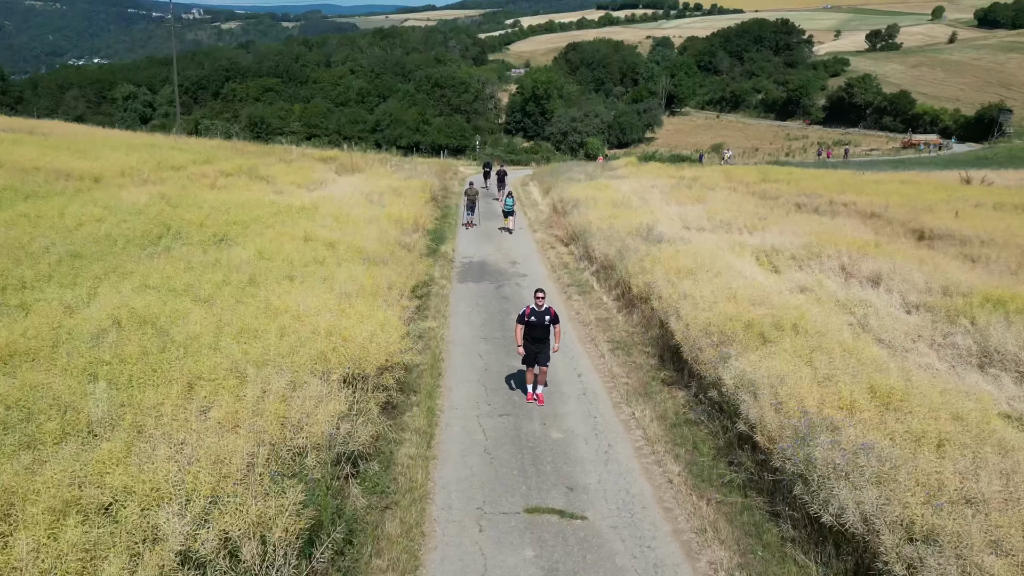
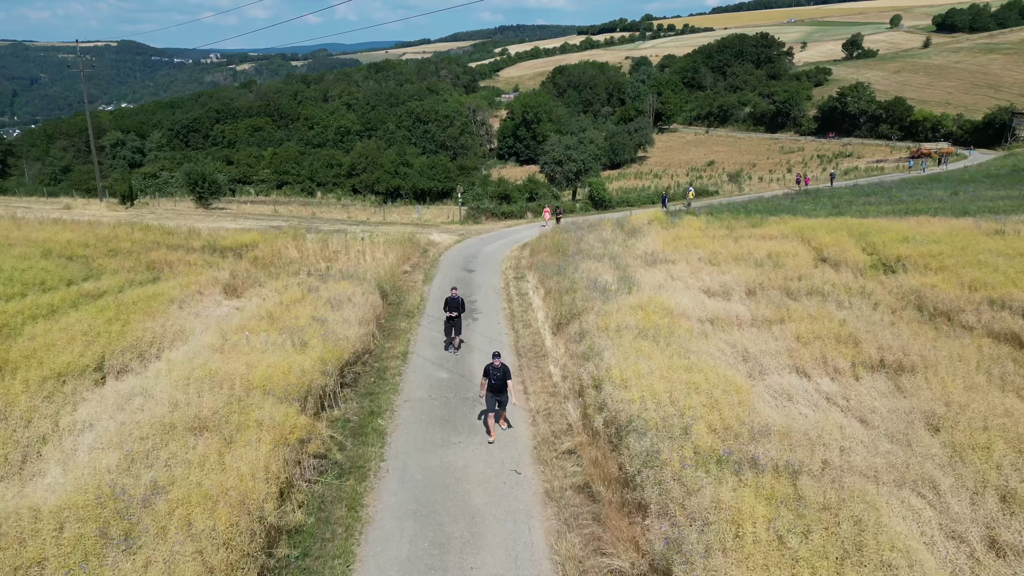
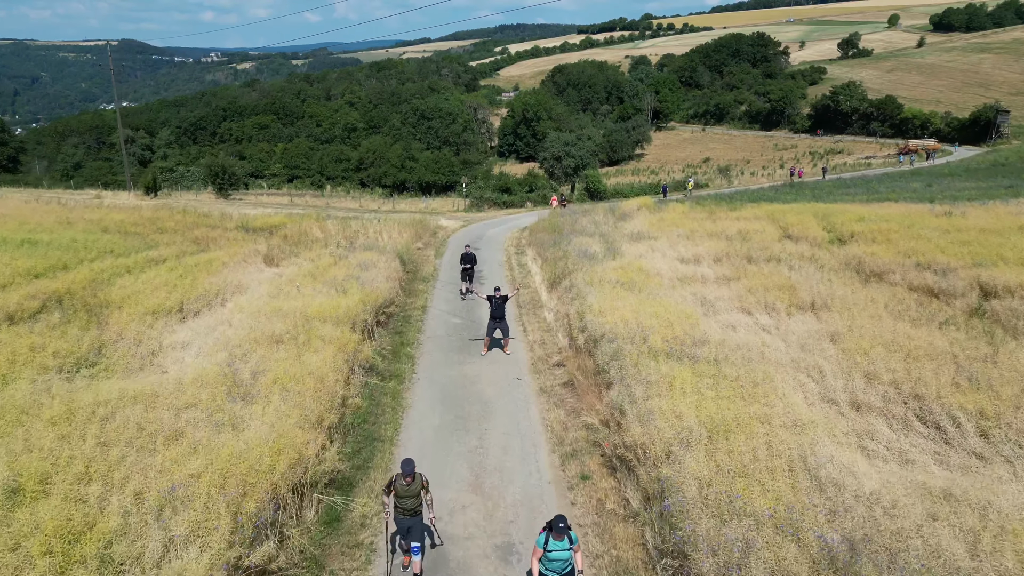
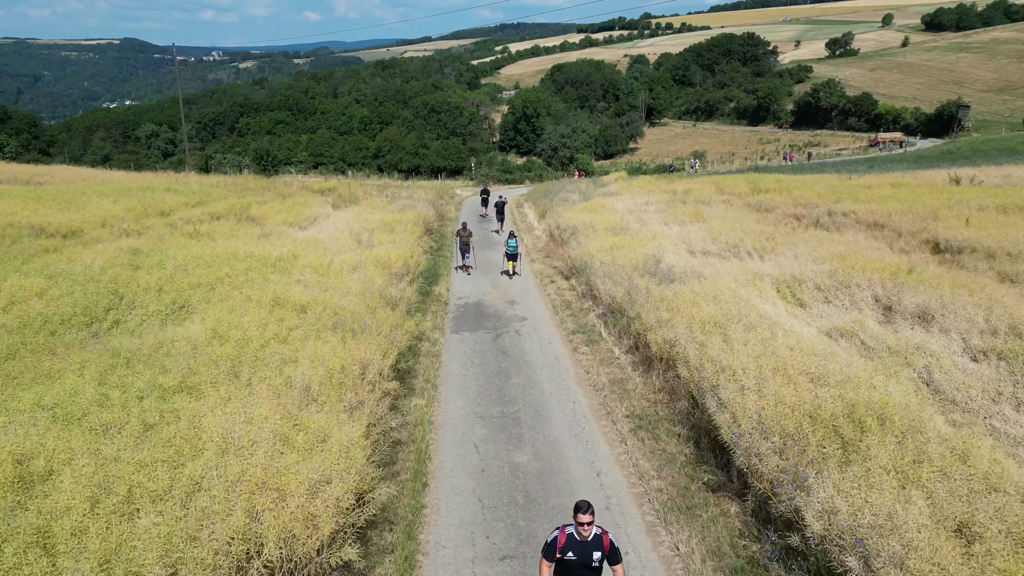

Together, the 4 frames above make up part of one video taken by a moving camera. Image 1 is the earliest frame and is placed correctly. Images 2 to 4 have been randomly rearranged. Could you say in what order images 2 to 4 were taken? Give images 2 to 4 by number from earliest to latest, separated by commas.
4, 3, 2
